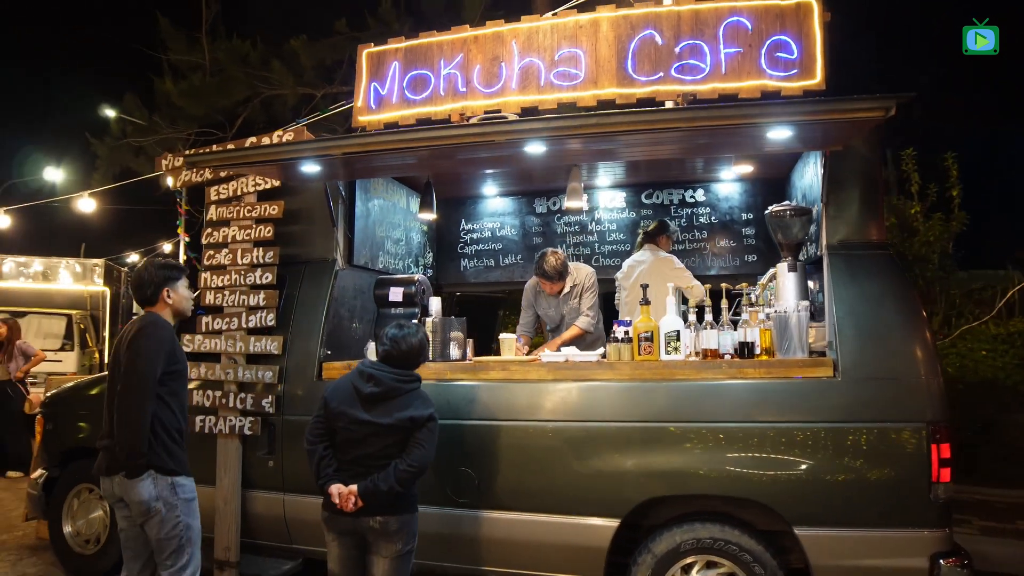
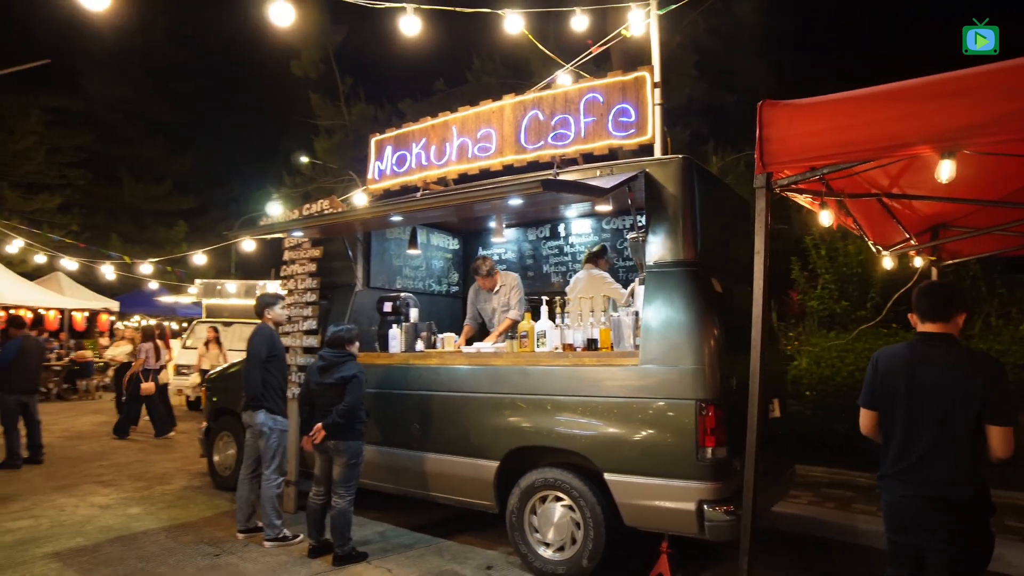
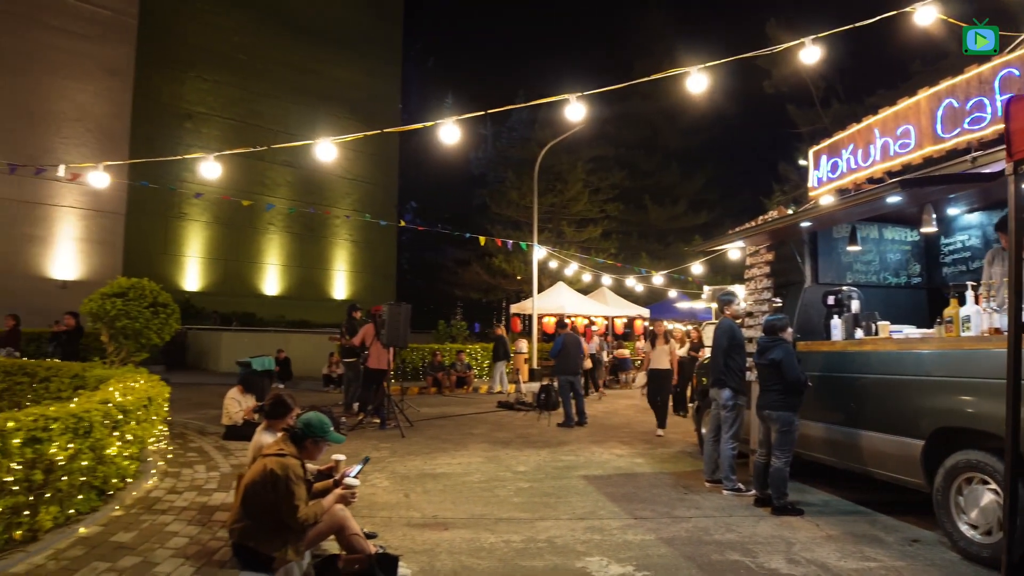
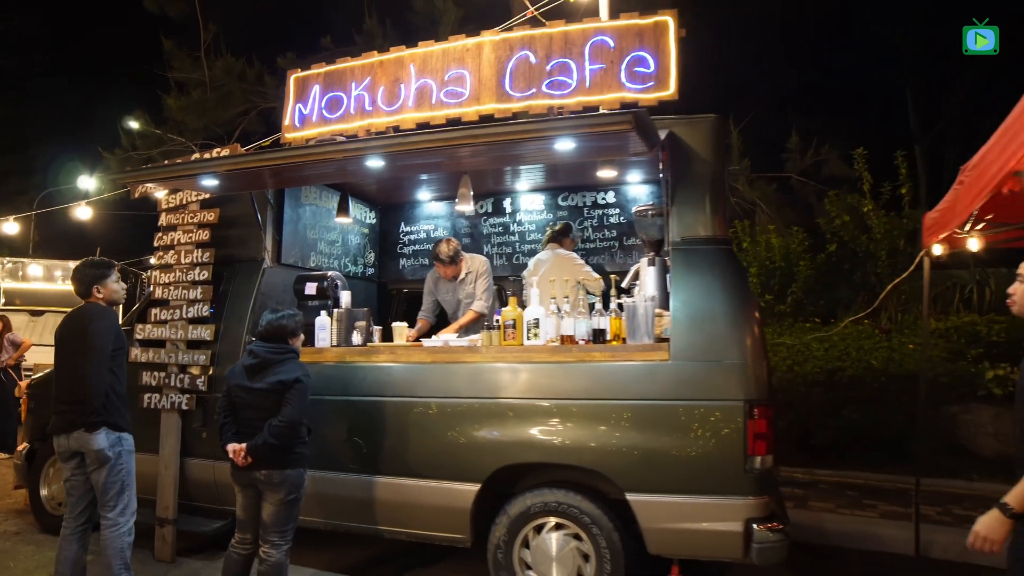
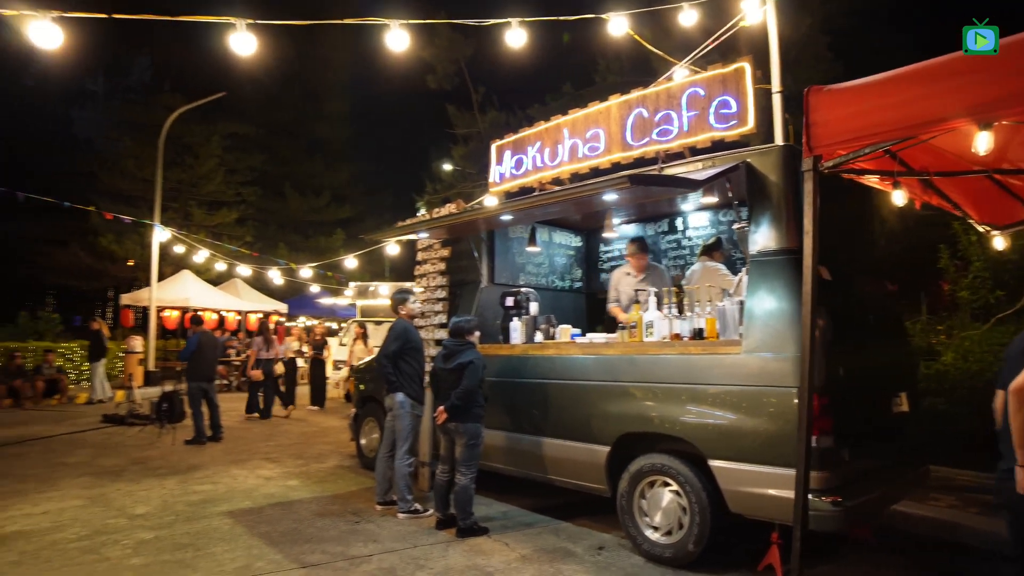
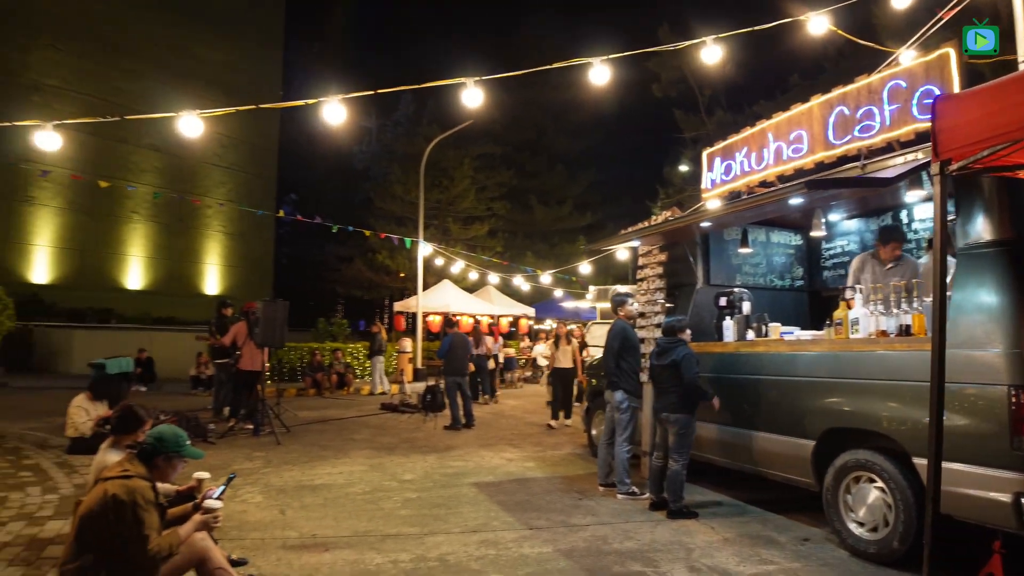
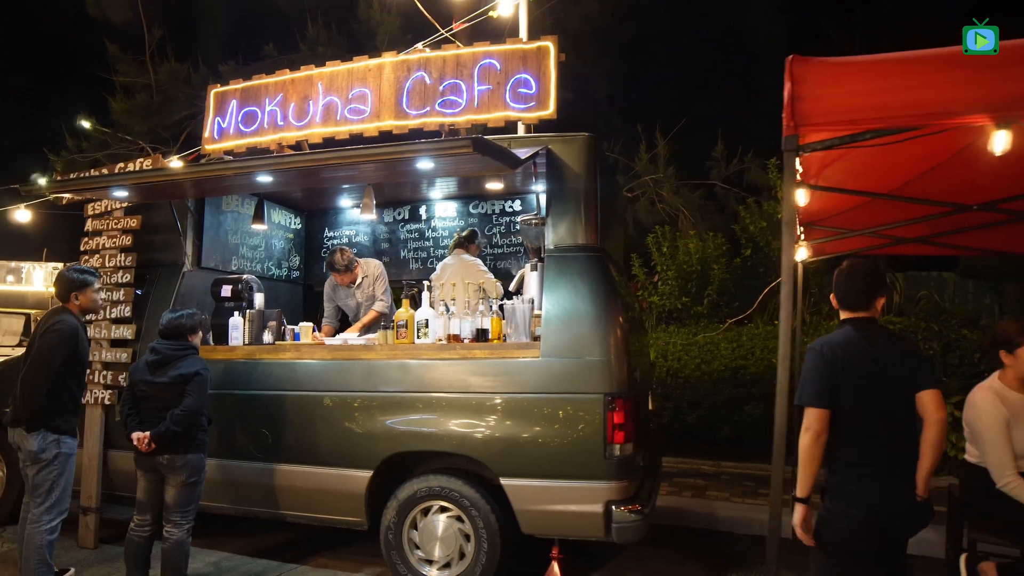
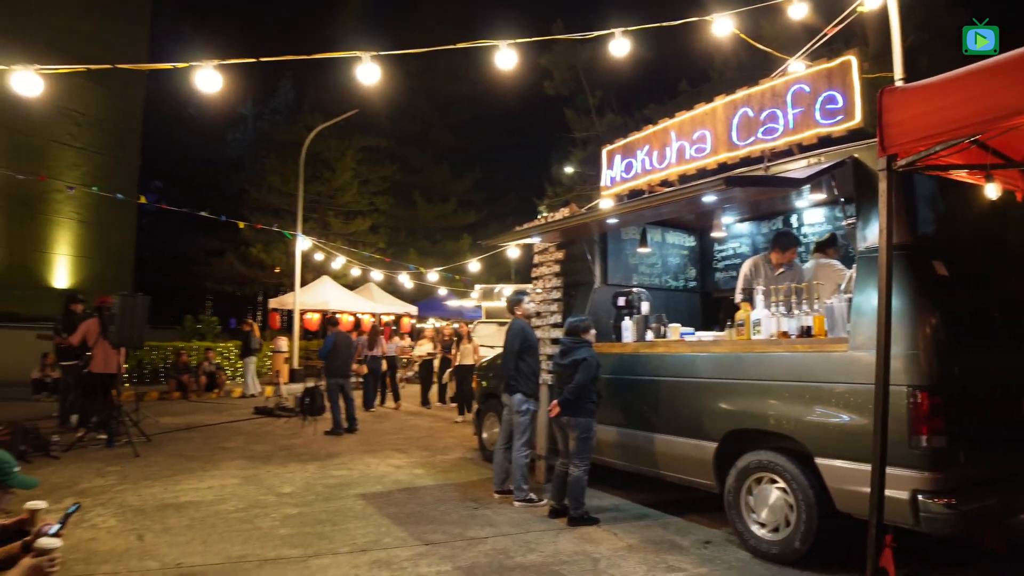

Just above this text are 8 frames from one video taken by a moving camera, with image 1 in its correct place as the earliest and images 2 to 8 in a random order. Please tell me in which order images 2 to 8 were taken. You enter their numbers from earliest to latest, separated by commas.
4, 7, 2, 5, 8, 6, 3
